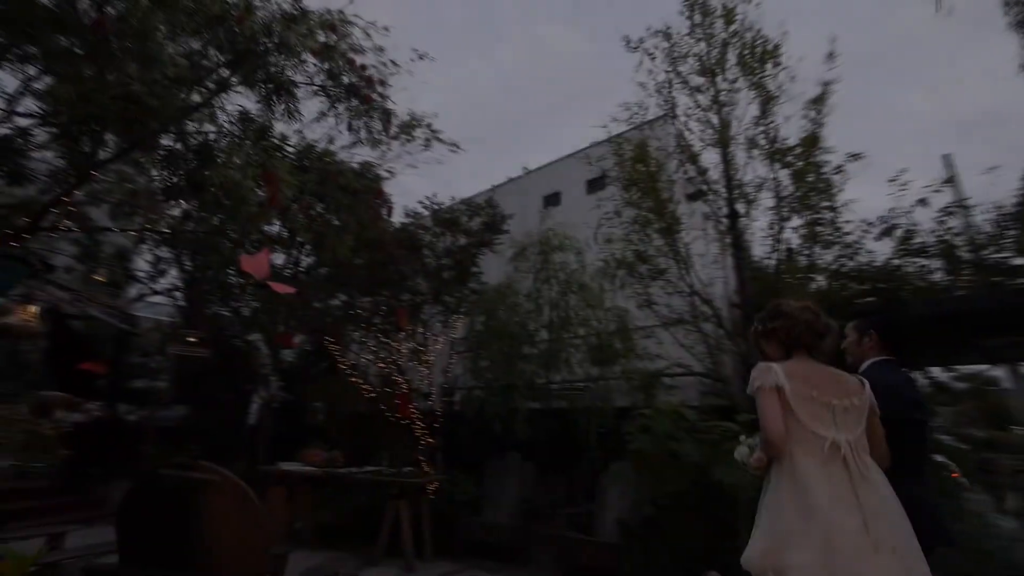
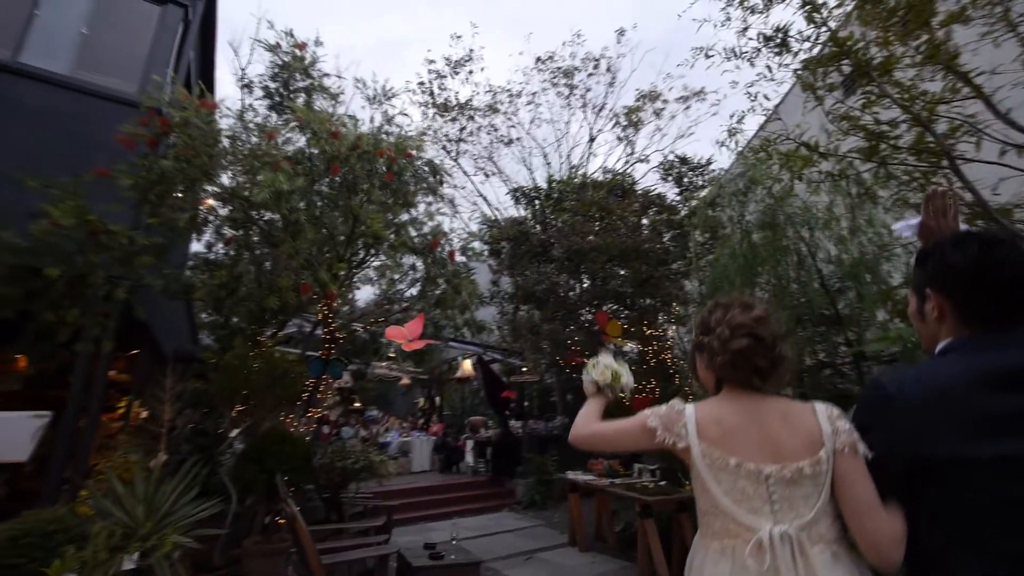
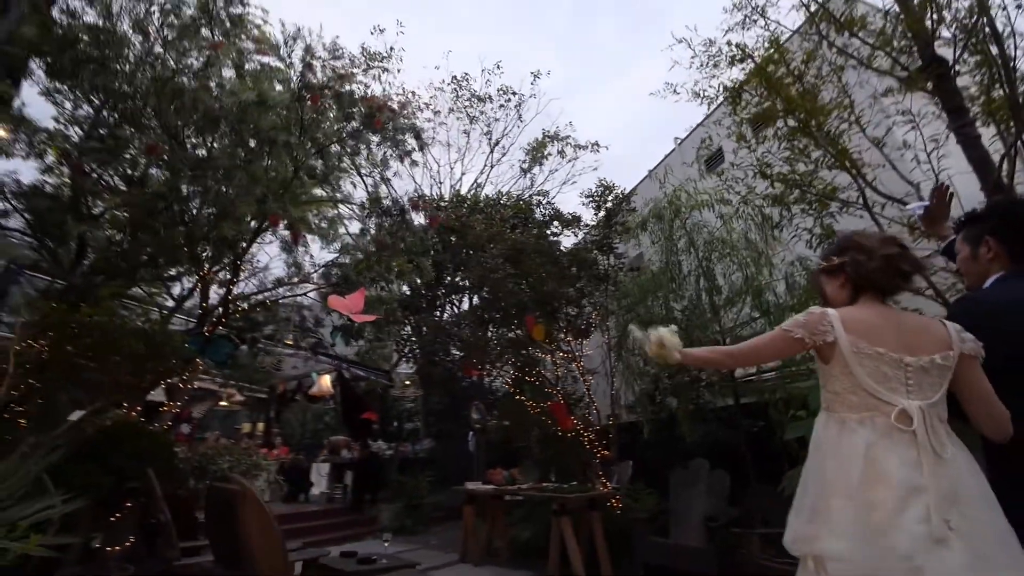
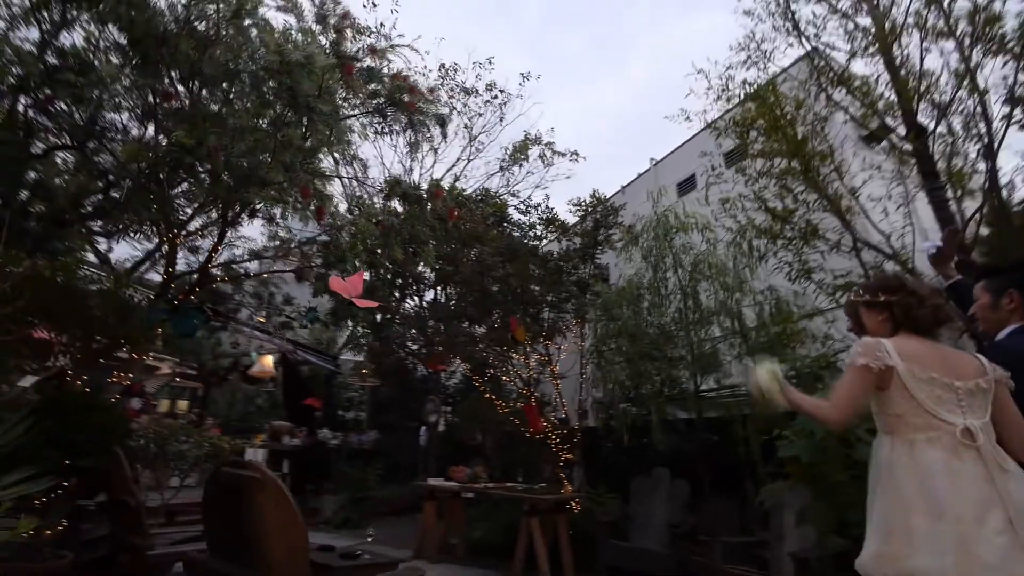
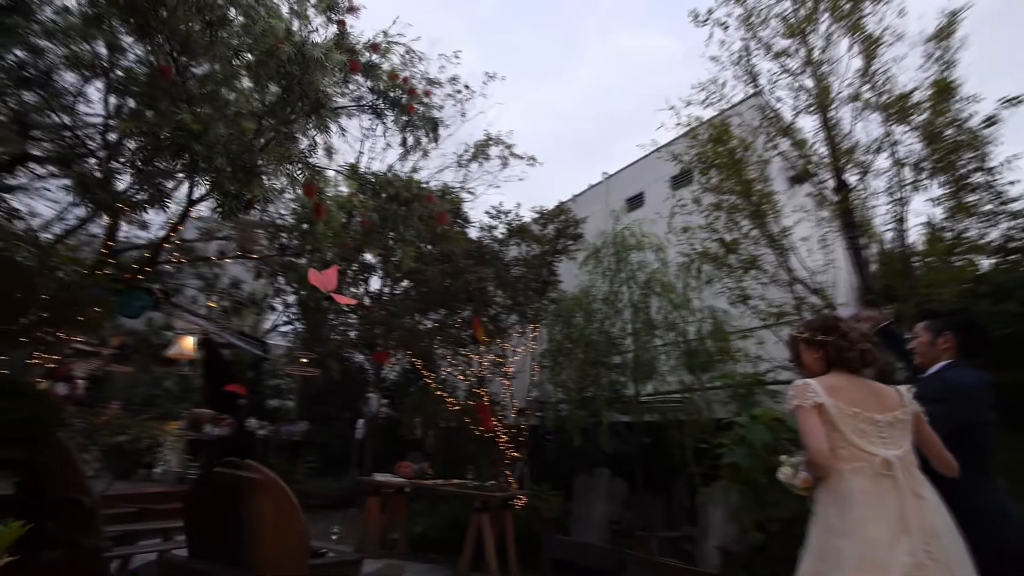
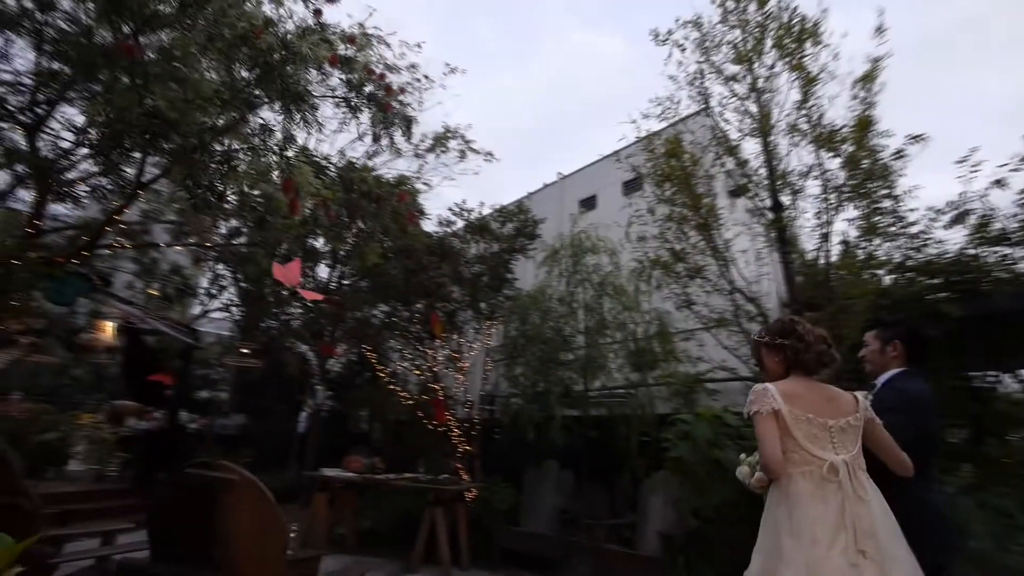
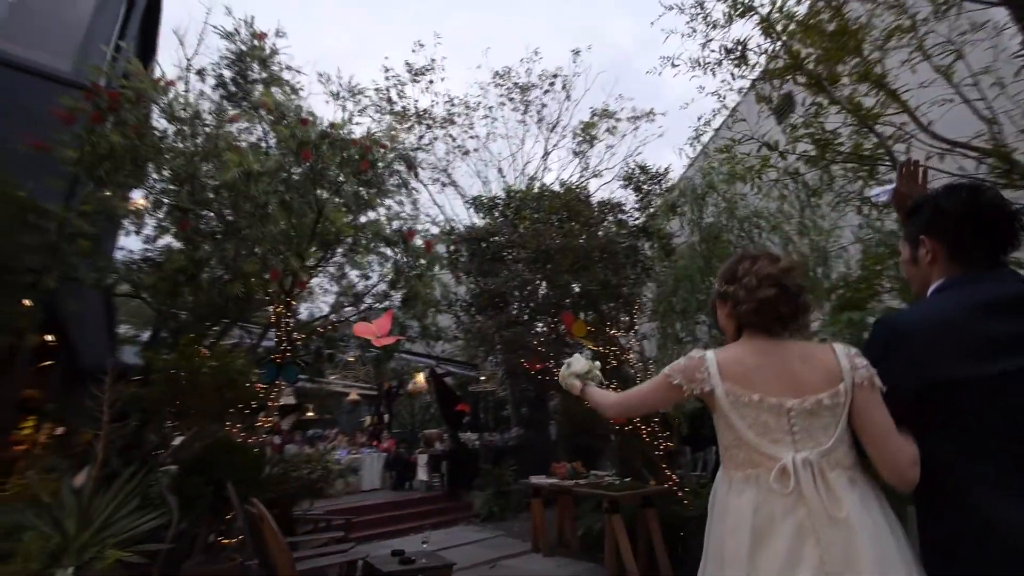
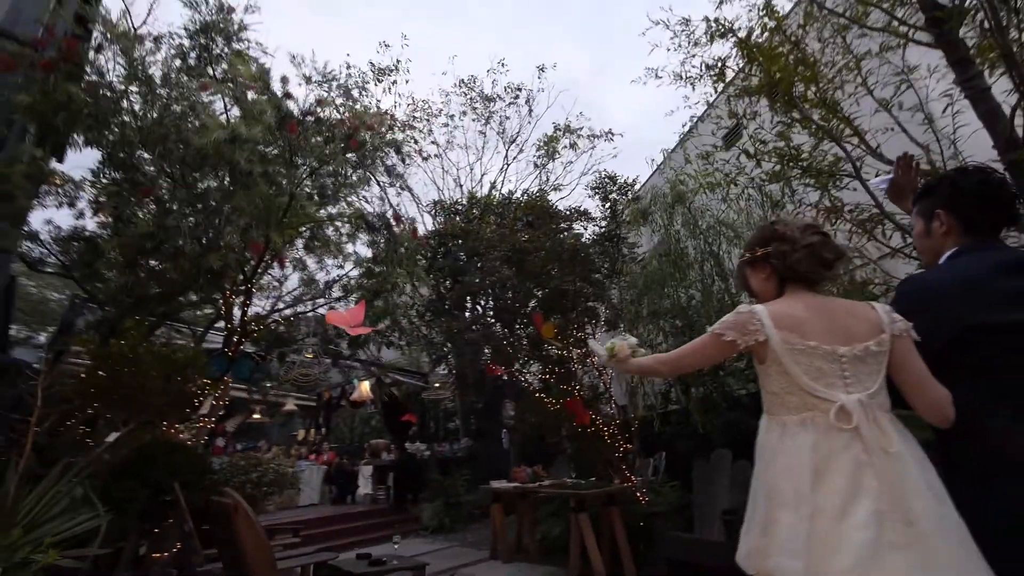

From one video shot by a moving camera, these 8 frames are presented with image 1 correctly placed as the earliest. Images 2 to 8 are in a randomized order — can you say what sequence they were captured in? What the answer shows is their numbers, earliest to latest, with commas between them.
6, 5, 4, 3, 8, 7, 2
